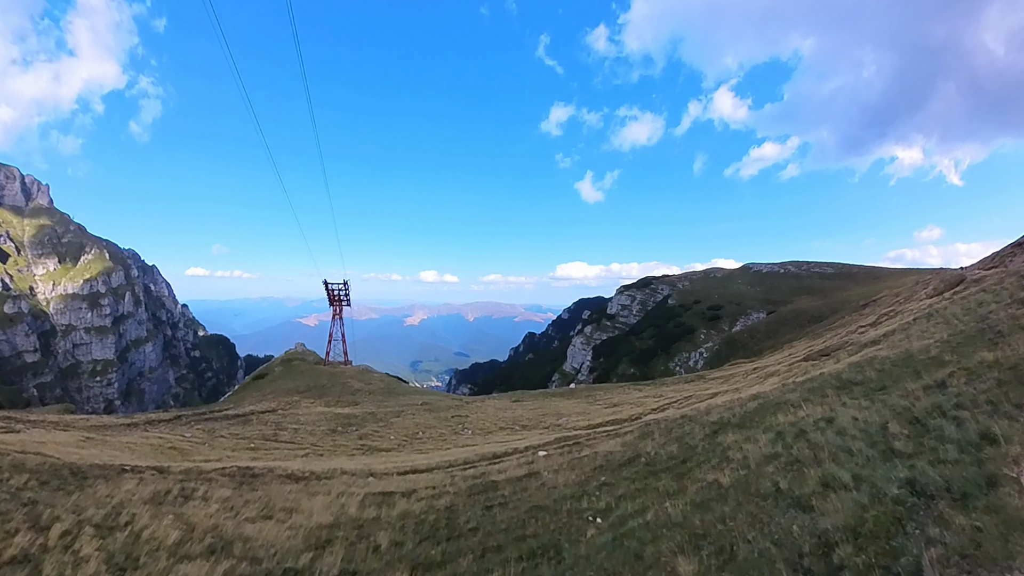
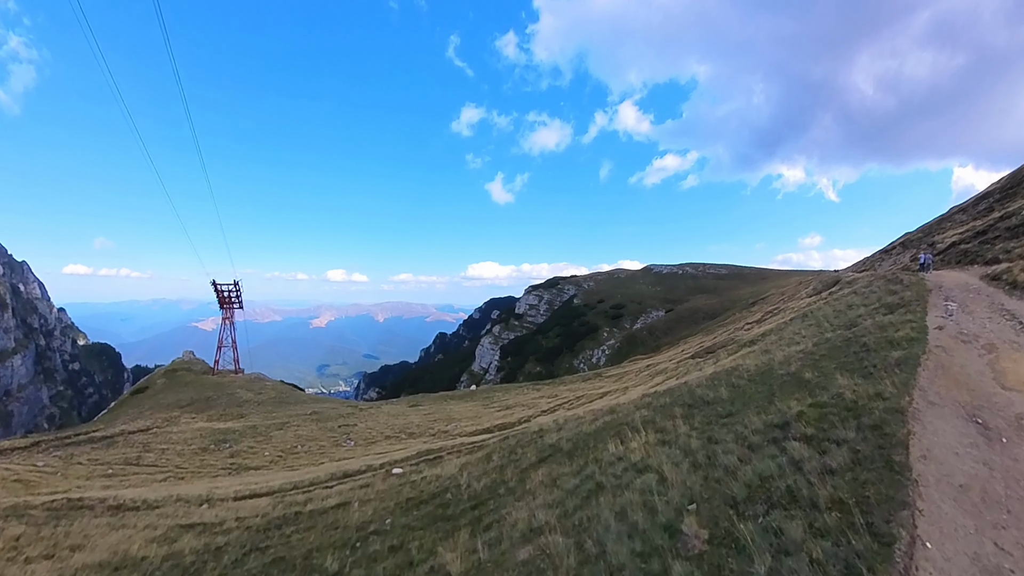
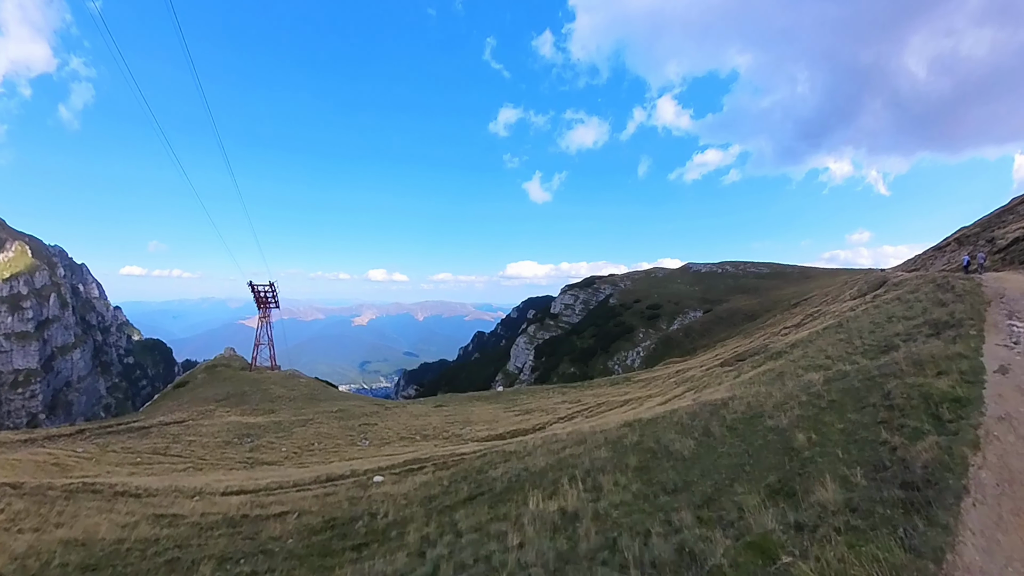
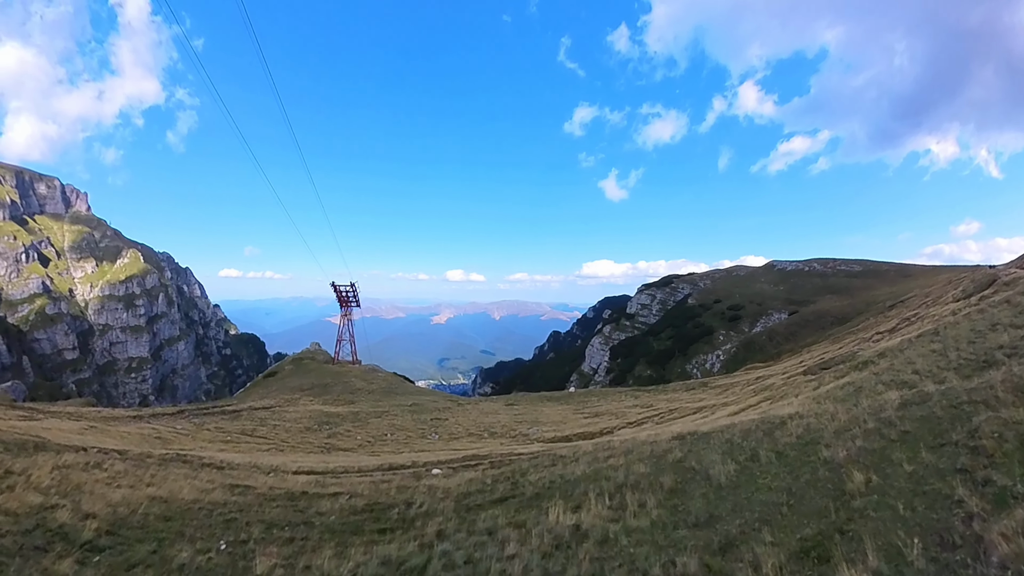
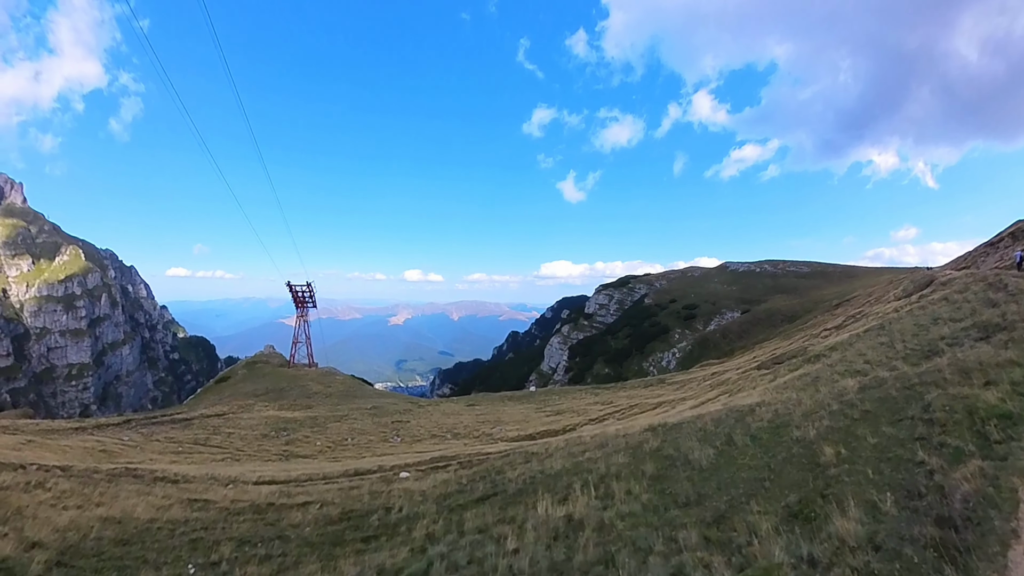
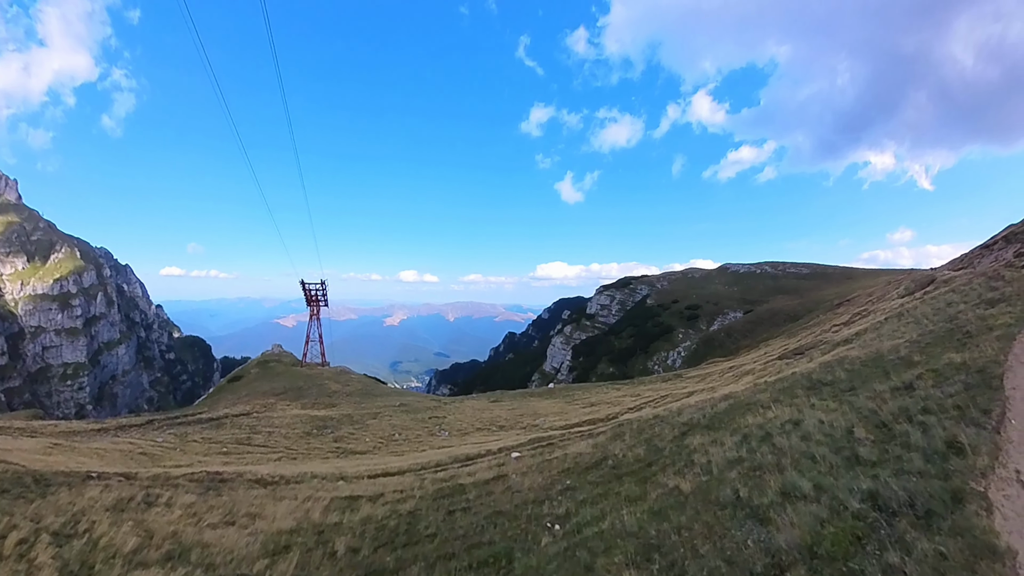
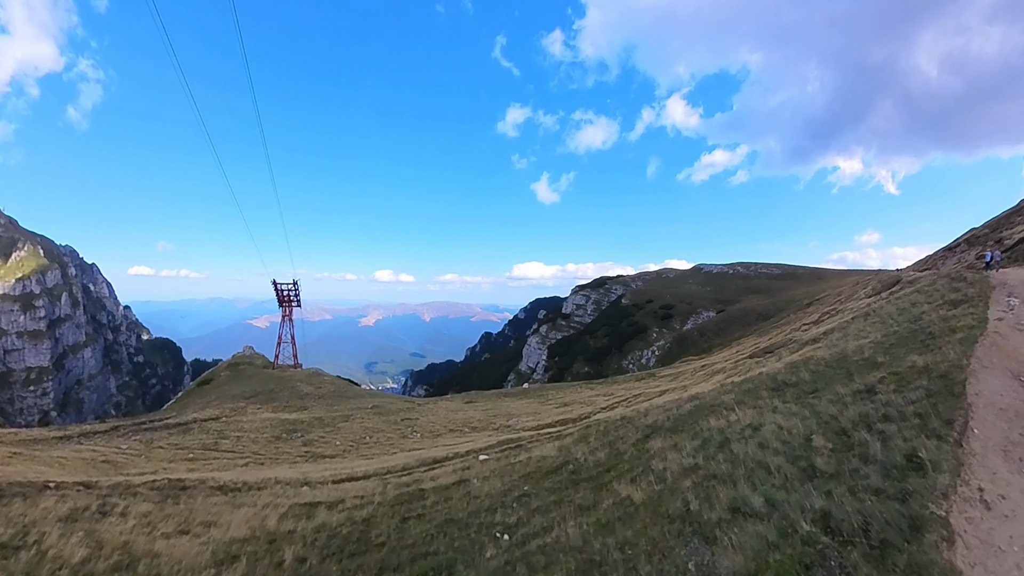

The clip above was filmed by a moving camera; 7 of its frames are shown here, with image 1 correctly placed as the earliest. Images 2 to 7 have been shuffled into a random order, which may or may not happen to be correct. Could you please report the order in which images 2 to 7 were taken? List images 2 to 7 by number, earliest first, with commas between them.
6, 7, 2, 3, 5, 4
